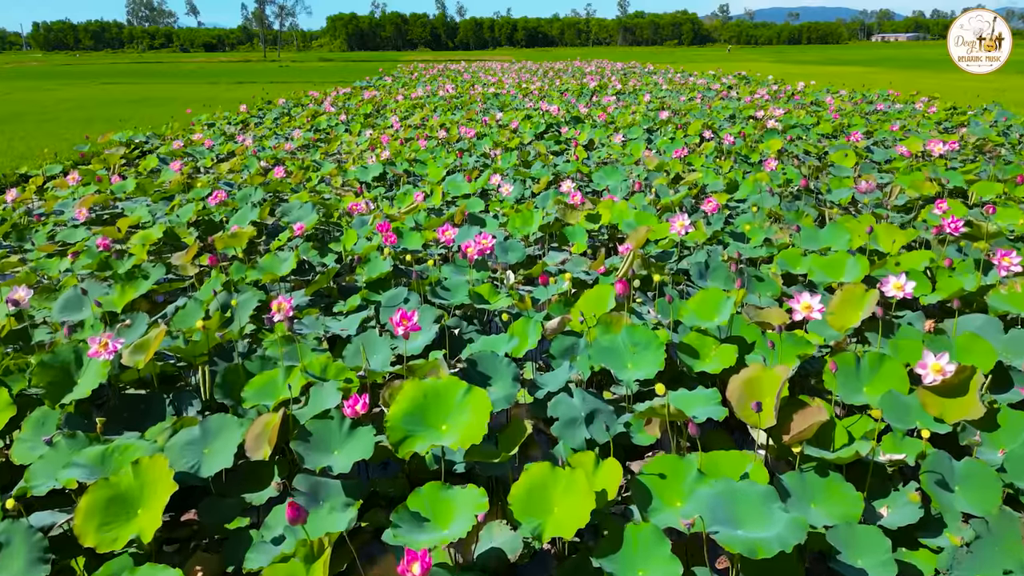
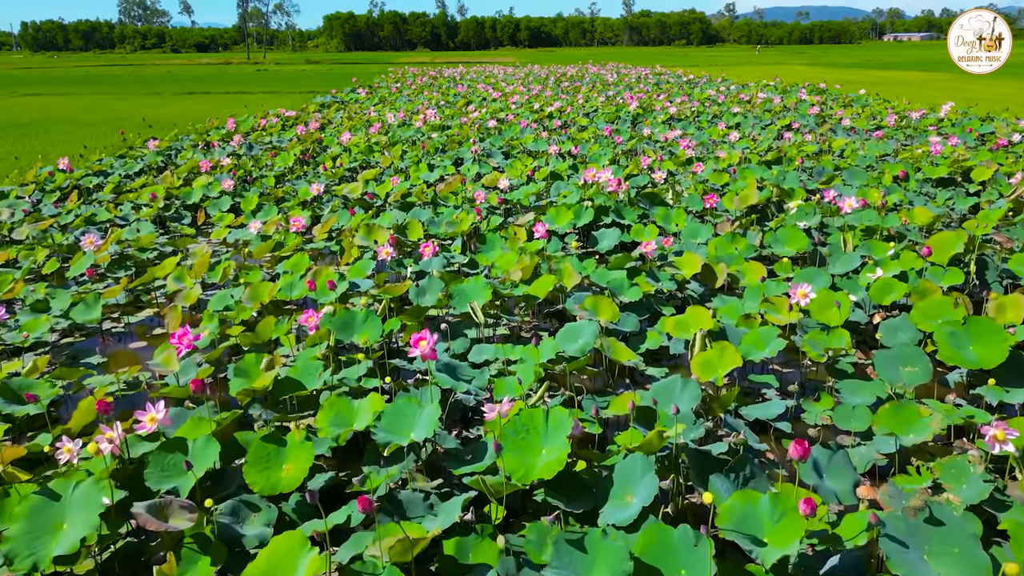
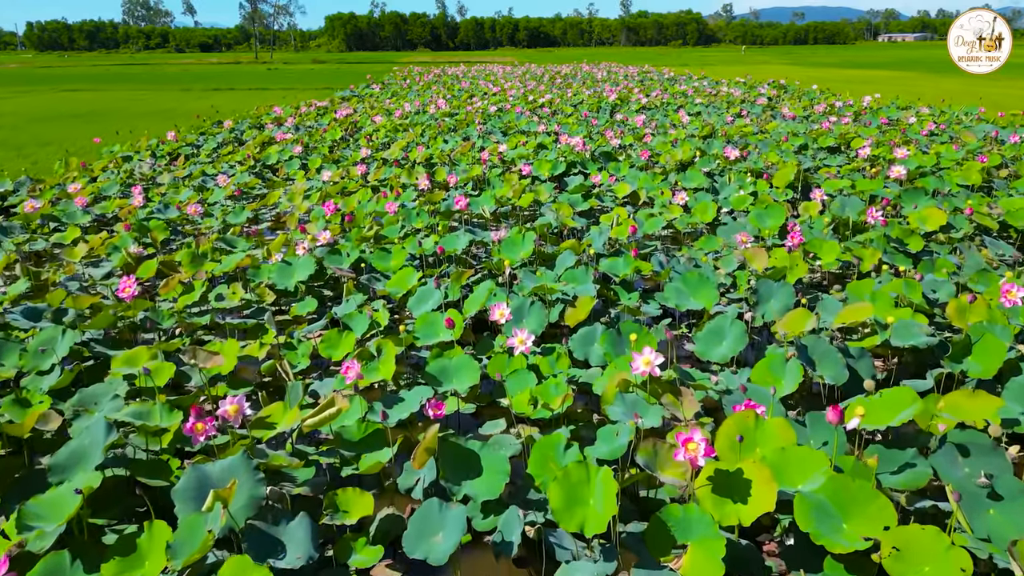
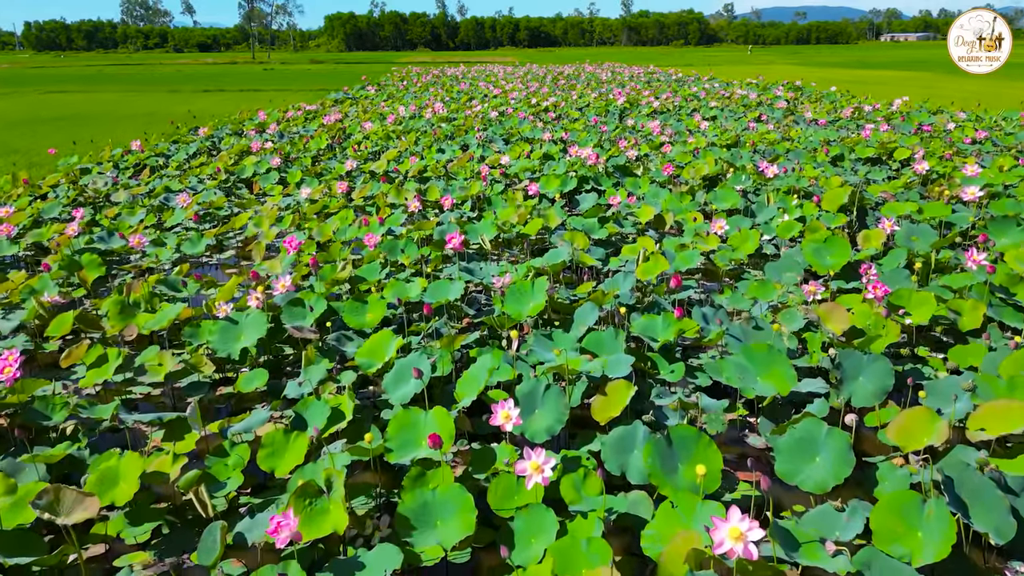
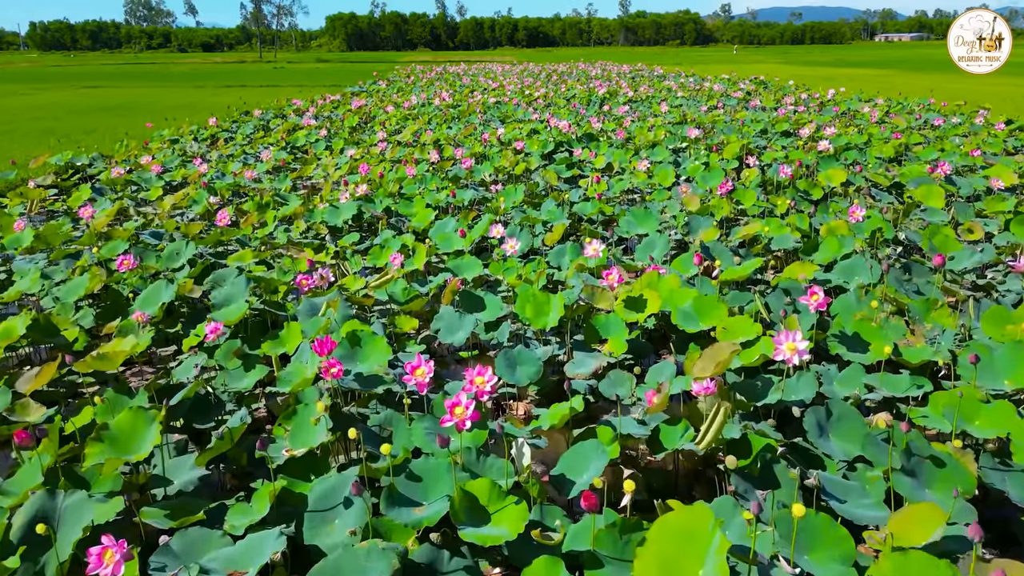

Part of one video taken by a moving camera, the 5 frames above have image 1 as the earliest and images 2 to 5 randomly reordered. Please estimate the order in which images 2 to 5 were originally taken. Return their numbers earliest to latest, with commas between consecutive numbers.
5, 3, 4, 2
